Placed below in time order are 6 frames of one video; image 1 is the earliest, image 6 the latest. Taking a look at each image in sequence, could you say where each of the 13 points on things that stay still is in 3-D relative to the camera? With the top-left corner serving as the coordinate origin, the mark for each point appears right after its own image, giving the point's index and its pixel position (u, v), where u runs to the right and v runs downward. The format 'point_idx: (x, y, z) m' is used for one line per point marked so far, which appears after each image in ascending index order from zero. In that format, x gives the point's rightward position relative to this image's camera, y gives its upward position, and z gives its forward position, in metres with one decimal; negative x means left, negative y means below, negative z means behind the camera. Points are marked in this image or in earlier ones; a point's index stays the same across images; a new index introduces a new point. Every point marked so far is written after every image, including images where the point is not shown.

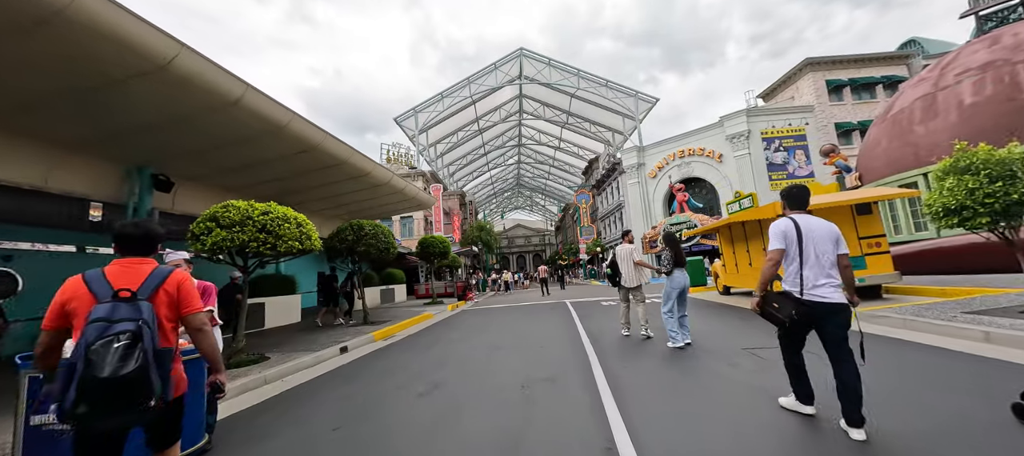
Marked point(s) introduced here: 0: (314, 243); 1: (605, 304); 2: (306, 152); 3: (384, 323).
0: (-3.5, -0.3, +6.4) m
1: (+3.0, -2.5, +11.9) m
2: (-5.3, +1.9, +9.3) m
3: (-3.5, -2.6, +9.9) m
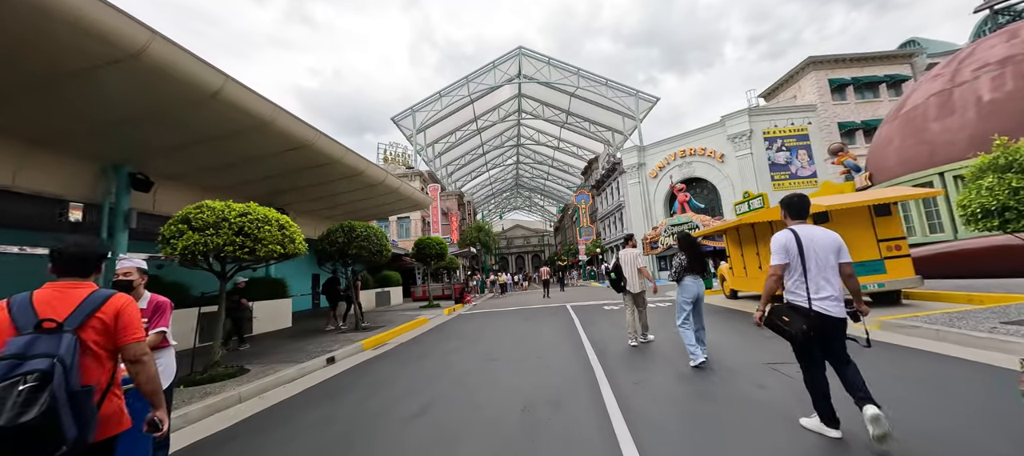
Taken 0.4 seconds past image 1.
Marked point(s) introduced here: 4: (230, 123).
0: (-3.5, -0.3, +5.9) m
1: (+3.0, -2.5, +11.4) m
2: (-5.3, +1.9, +8.9) m
3: (-3.5, -2.6, +9.5) m
4: (-5.7, +2.1, +7.3) m
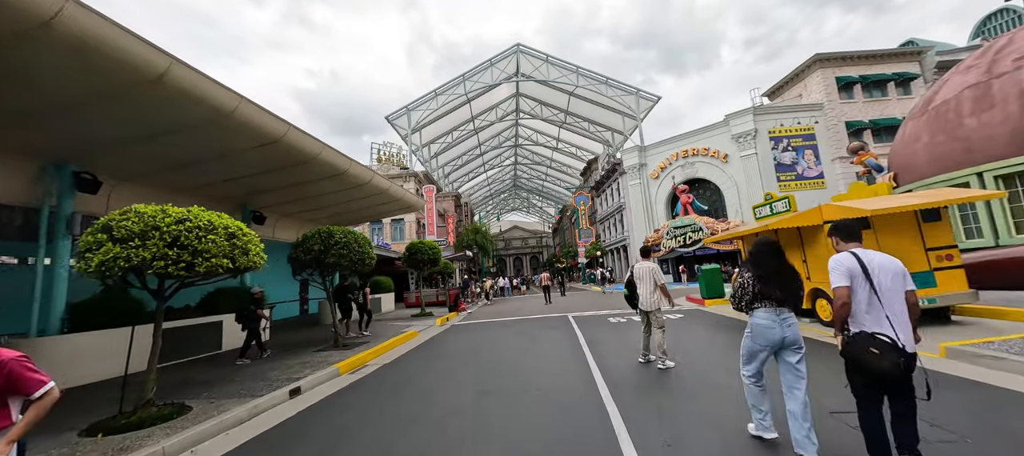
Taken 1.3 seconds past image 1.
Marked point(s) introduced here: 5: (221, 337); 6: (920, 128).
0: (-3.5, -0.4, +5.0) m
1: (+2.9, -2.7, +10.5) m
2: (-5.4, +1.8, +7.9) m
3: (-3.6, -2.8, +8.5) m
4: (-5.7, +2.0, +6.3) m
5: (-7.7, -2.9, +9.5) m
6: (+11.6, +2.8, +10.3) m
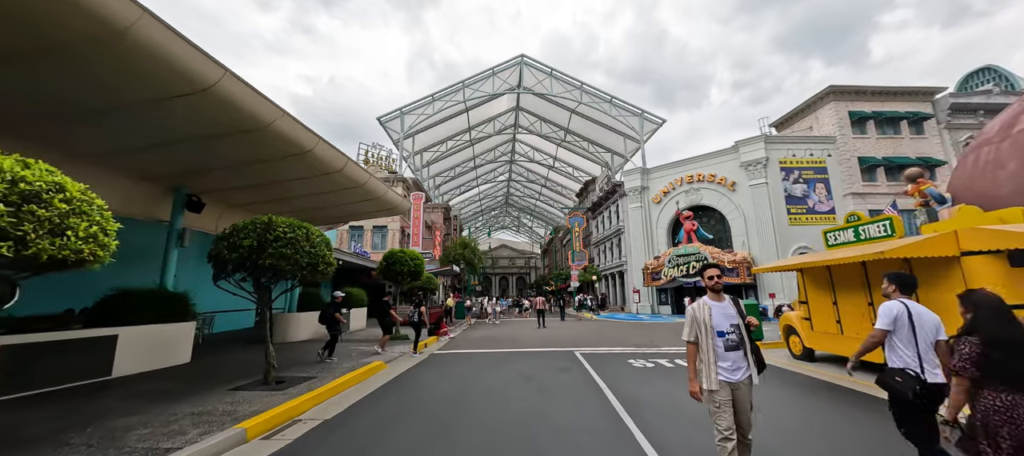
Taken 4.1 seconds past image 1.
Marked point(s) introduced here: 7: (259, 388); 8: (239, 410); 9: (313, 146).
0: (-3.3, -0.1, +2.8) m
1: (+2.8, -3.1, +8.4) m
2: (-5.1, +2.0, +5.8) m
3: (-3.6, -2.7, +6.2) m
4: (-5.3, +2.3, +4.2) m
5: (-7.7, -2.5, +7.0) m
6: (+11.8, +1.8, +8.8) m
7: (-4.1, -2.6, +5.9) m
8: (-3.6, -2.4, +4.9) m
9: (-4.3, +1.8, +7.9) m
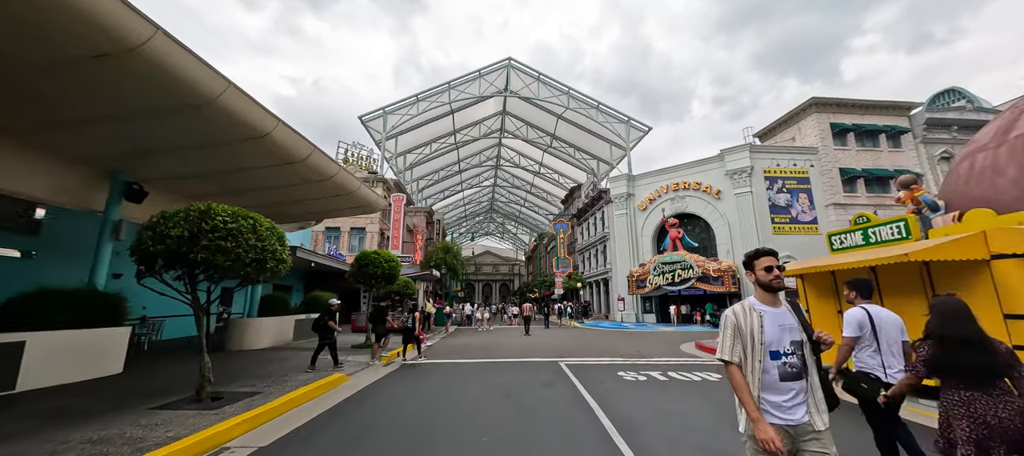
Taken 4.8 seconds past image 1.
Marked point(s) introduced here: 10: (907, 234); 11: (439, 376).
0: (-3.4, +0.1, +1.9) m
1: (+2.3, -3.1, +7.7) m
2: (-5.3, +2.2, +4.9) m
3: (-3.9, -2.5, +5.3) m
4: (-5.5, +2.6, +3.3) m
5: (-8.1, -2.3, +5.9) m
6: (+11.5, +1.6, +8.6) m
7: (-4.5, -2.4, +5.0) m
8: (-3.9, -2.2, +3.9) m
9: (-4.6, +1.9, +7.0) m
10: (+5.9, -0.1, +5.5) m
11: (-1.6, -3.2, +8.0) m
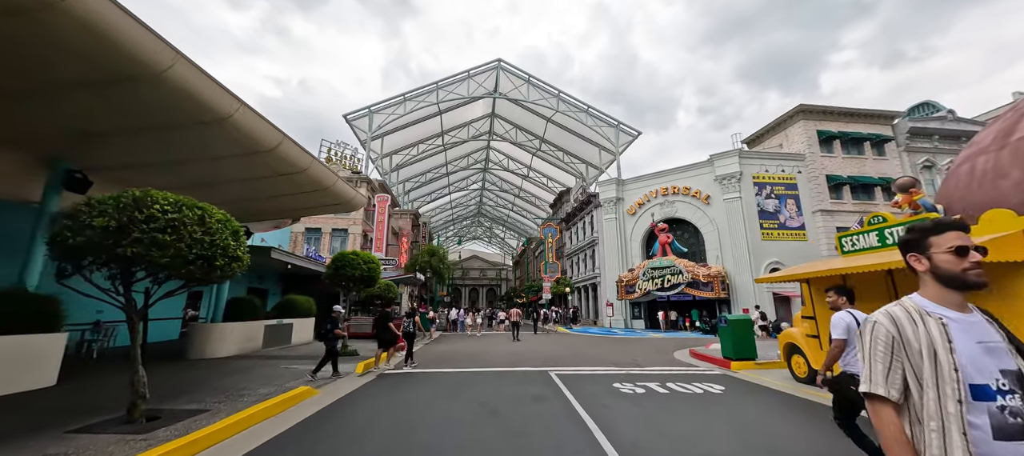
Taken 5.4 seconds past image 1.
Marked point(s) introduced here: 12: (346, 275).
0: (-3.4, +0.2, +1.2) m
1: (+2.1, -3.1, +7.2) m
2: (-5.4, +2.4, +4.1) m
3: (-4.1, -2.4, +4.5) m
4: (-5.5, +2.7, +2.5) m
5: (-8.3, -2.2, +5.0) m
6: (+11.2, +1.5, +8.4) m
7: (-4.6, -2.3, +4.2) m
8: (-4.0, -2.1, +3.2) m
9: (-4.8, +2.0, +6.3) m
10: (+5.8, -0.1, +5.1) m
11: (-1.9, -3.2, +7.3) m
12: (-5.5, -1.6, +12.4) m
